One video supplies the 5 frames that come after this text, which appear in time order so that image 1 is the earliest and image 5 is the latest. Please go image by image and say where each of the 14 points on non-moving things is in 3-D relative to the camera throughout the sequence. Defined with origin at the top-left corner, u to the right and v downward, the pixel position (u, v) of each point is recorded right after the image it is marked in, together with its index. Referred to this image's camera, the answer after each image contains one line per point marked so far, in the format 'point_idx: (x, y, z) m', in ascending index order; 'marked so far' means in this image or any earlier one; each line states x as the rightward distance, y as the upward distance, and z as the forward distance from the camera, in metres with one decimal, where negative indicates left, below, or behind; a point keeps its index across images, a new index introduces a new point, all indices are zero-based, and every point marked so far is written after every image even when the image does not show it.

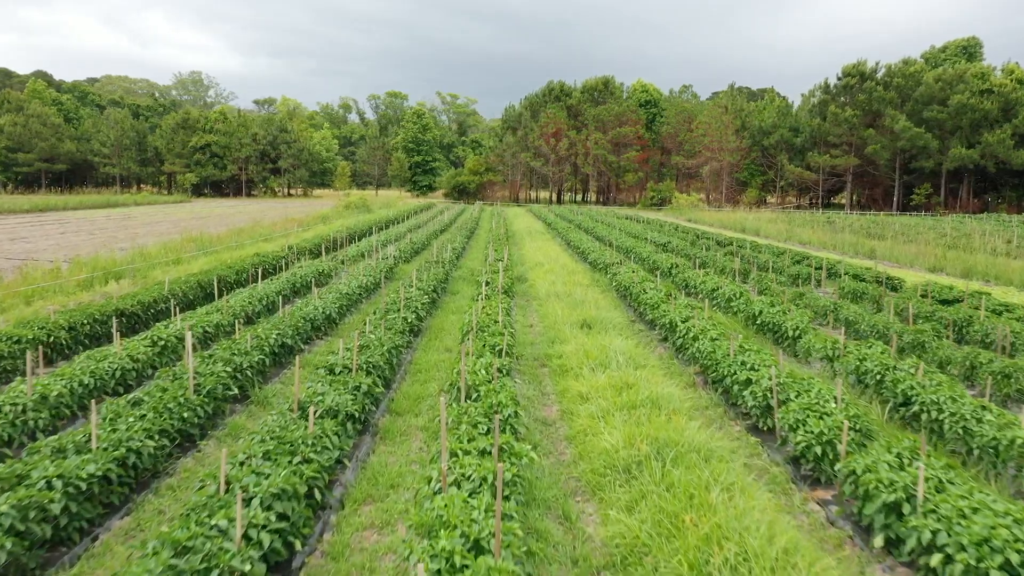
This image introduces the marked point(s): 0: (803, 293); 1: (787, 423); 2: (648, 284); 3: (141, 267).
0: (+4.2, -0.1, +12.1) m
1: (+1.8, -0.9, +5.5) m
2: (+2.0, +0.1, +12.4) m
3: (-7.1, +0.4, +15.9) m
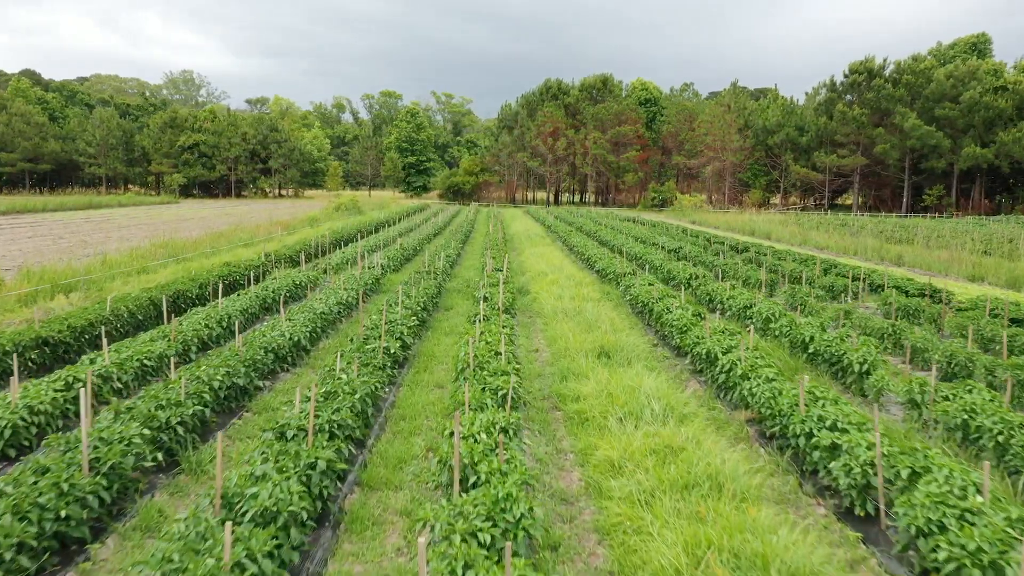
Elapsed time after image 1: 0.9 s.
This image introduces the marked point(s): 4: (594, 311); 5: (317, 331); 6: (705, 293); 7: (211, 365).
0: (+4.3, -0.3, +10.5) m
1: (+1.9, -1.1, +3.9) m
2: (+2.0, -0.2, +10.8) m
3: (-7.1, +0.2, +14.2) m
4: (+1.1, -0.3, +11.3) m
5: (-2.2, -0.5, +9.3) m
6: (+2.8, -0.1, +12.3) m
7: (-2.4, -0.6, +6.7) m
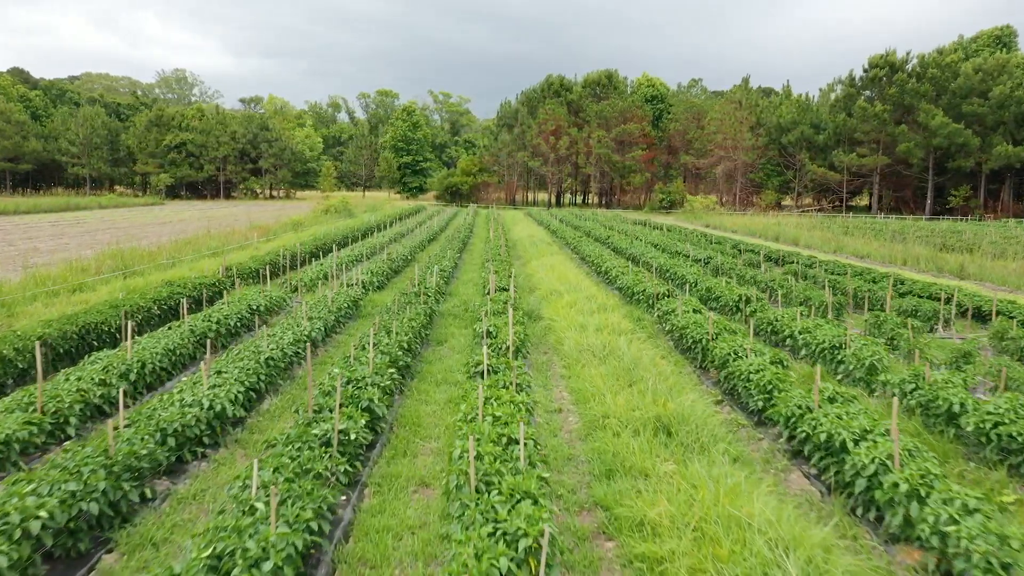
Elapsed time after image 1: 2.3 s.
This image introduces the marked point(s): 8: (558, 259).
0: (+4.4, -0.6, +8.0) m
1: (+2.0, -1.4, +1.4) m
2: (+2.2, -0.5, +8.2) m
3: (-7.0, -0.2, +11.6) m
4: (+1.2, -0.6, +8.7) m
5: (-2.1, -0.8, +6.7) m
6: (+3.0, -0.4, +9.7) m
7: (-2.3, -0.9, +4.1) m
8: (+1.0, +0.6, +17.9) m
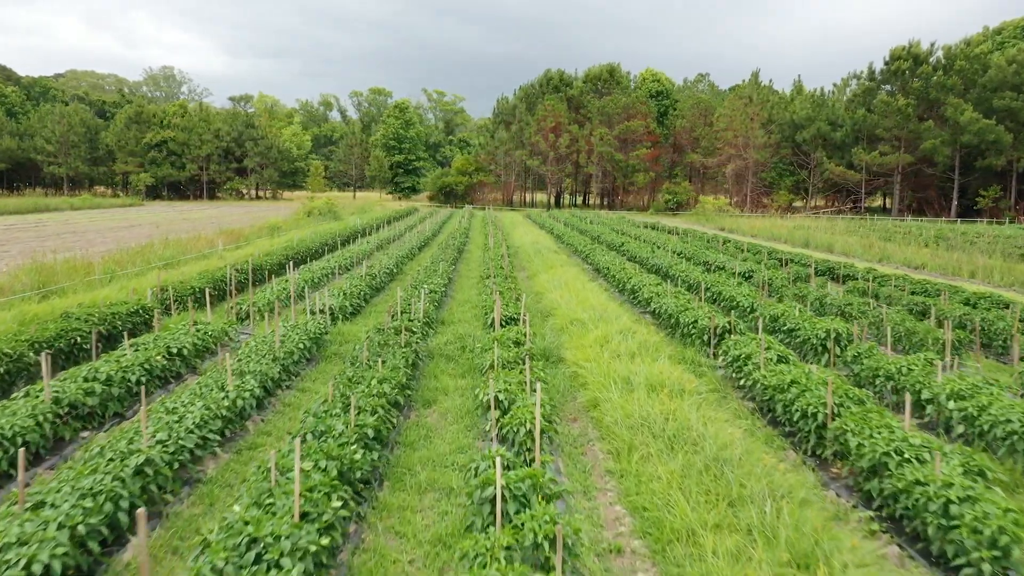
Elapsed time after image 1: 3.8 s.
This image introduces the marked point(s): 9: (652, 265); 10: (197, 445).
0: (+4.5, -0.9, +5.2) m
1: (+2.2, -1.8, -1.4) m
2: (+2.3, -0.8, +5.4) m
3: (-6.8, -0.5, +8.8) m
4: (+1.4, -1.0, +5.9) m
5: (-1.9, -1.1, +3.9) m
6: (+3.1, -0.7, +6.9) m
7: (-2.1, -1.3, +1.3) m
8: (+1.1, +0.3, +15.1) m
9: (+2.7, +0.5, +15.9) m
10: (-1.9, -0.9, +5.2) m
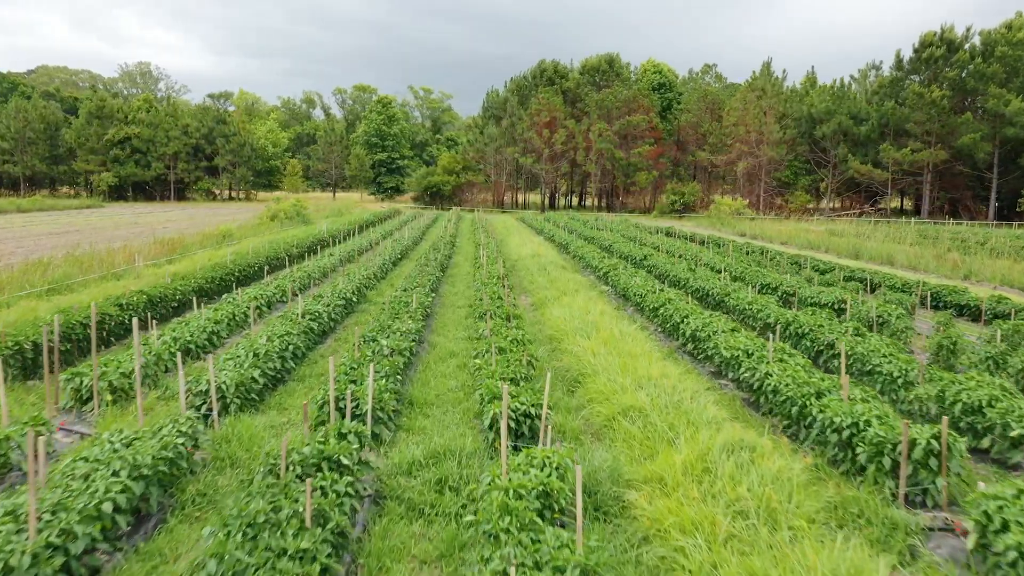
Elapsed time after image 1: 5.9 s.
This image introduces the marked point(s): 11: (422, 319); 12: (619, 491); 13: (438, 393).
0: (+4.7, -1.4, +1.2) m
1: (+2.5, -2.2, -5.5) m
2: (+2.5, -1.3, +1.4) m
3: (-6.7, -1.0, +4.6) m
4: (+1.5, -1.4, +1.8) m
5: (-1.7, -1.6, -0.2) m
6: (+3.2, -1.2, +2.9) m
7: (-1.9, -1.8, -2.9) m
8: (+1.1, -0.2, +11.1) m
9: (+2.7, 0.0, +11.8) m
10: (-1.8, -1.4, +1.1) m
11: (-1.0, -0.4, +9.3) m
12: (+0.6, -1.1, +4.5) m
13: (-0.6, -0.8, +6.7) m
